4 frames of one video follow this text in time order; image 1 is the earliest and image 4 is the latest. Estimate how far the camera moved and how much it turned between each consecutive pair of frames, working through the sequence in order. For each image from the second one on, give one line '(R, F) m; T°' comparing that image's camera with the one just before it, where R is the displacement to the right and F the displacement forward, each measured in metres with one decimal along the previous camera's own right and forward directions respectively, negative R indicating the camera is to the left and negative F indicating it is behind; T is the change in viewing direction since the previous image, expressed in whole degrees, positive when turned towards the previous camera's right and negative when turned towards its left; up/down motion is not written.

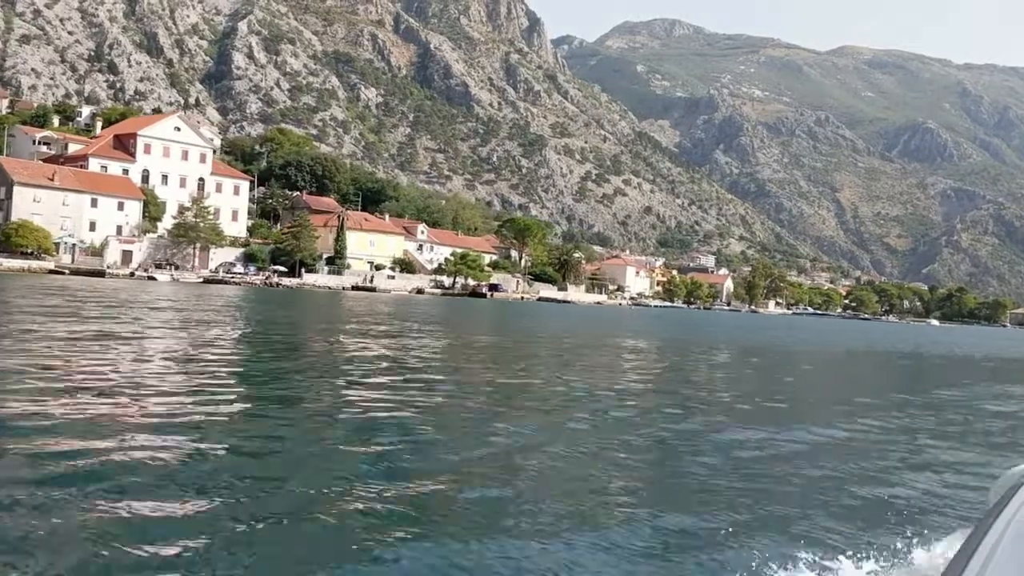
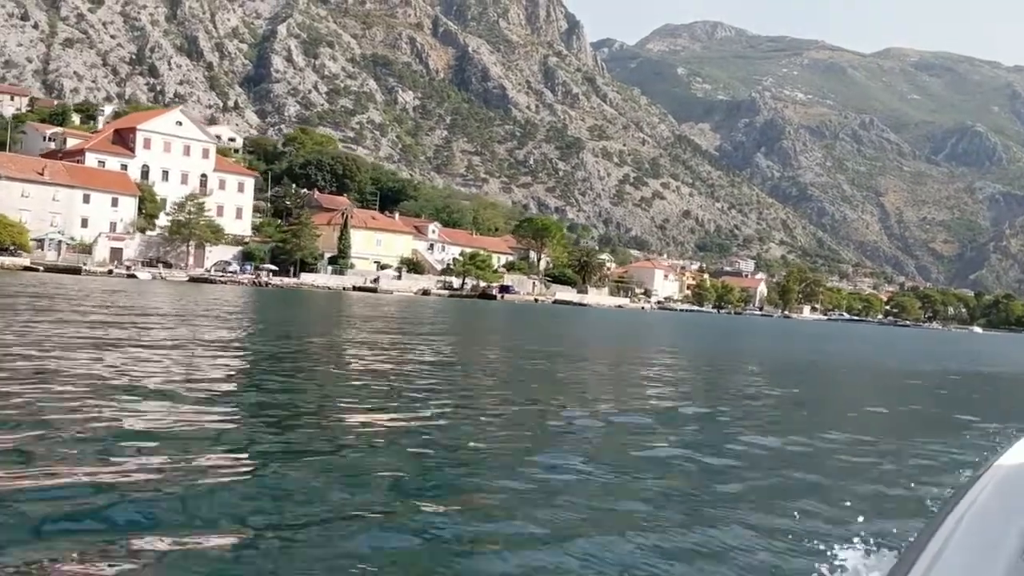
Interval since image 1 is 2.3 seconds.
(+2.9, +4.8) m; -2°
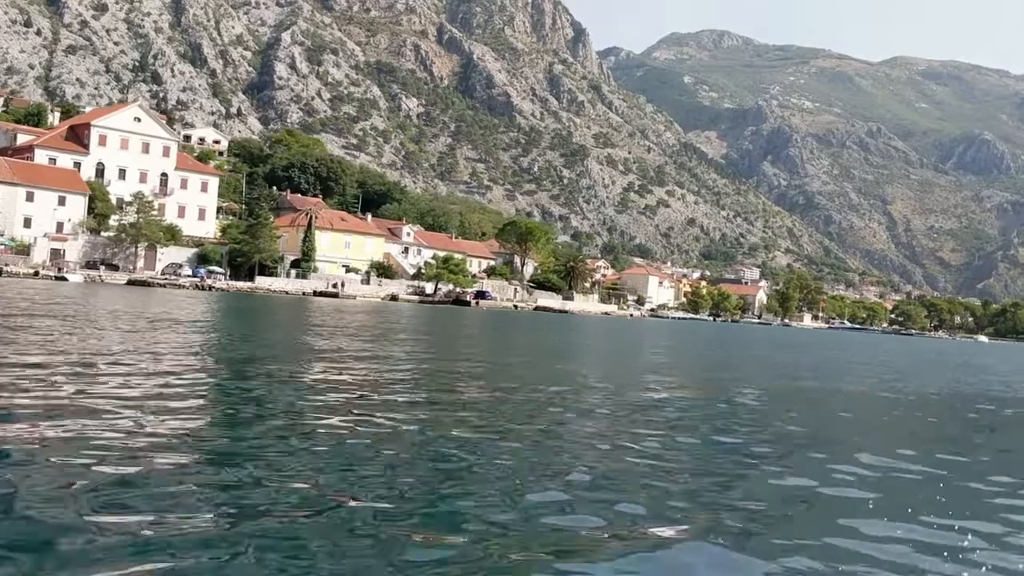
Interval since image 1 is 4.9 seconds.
(+3.2, +5.2) m; 0°
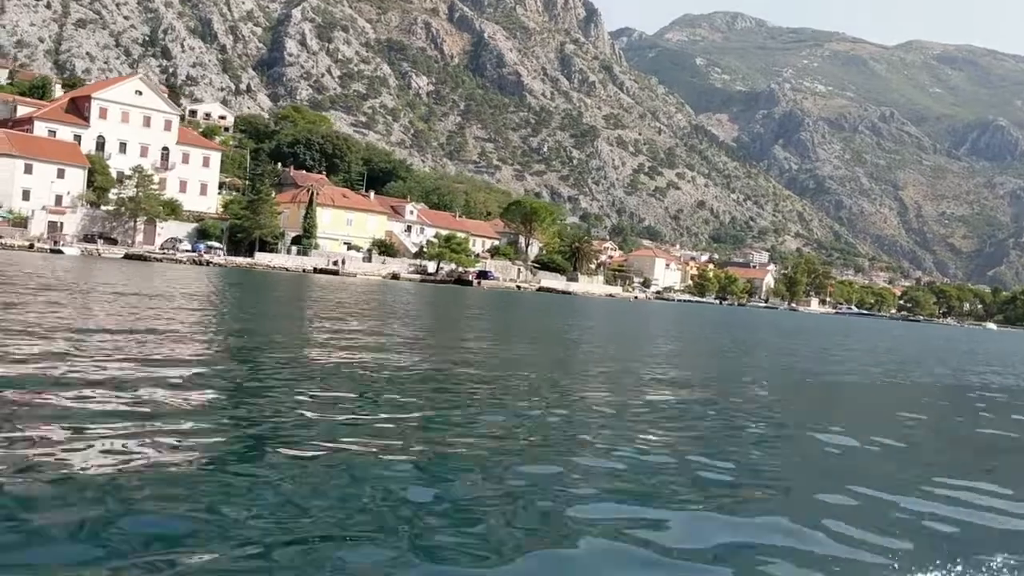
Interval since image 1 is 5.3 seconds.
(+0.6, +0.9) m; -1°
